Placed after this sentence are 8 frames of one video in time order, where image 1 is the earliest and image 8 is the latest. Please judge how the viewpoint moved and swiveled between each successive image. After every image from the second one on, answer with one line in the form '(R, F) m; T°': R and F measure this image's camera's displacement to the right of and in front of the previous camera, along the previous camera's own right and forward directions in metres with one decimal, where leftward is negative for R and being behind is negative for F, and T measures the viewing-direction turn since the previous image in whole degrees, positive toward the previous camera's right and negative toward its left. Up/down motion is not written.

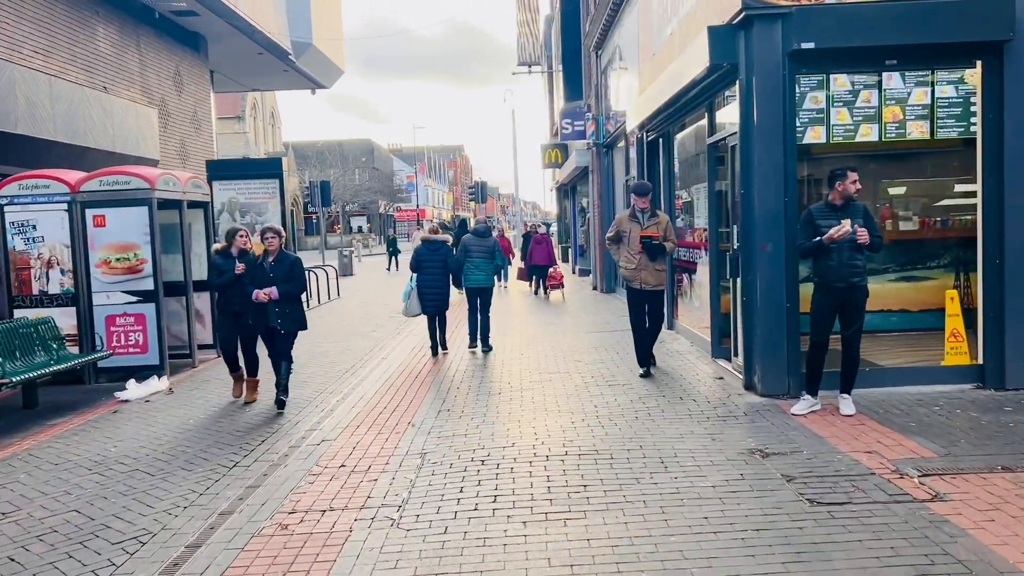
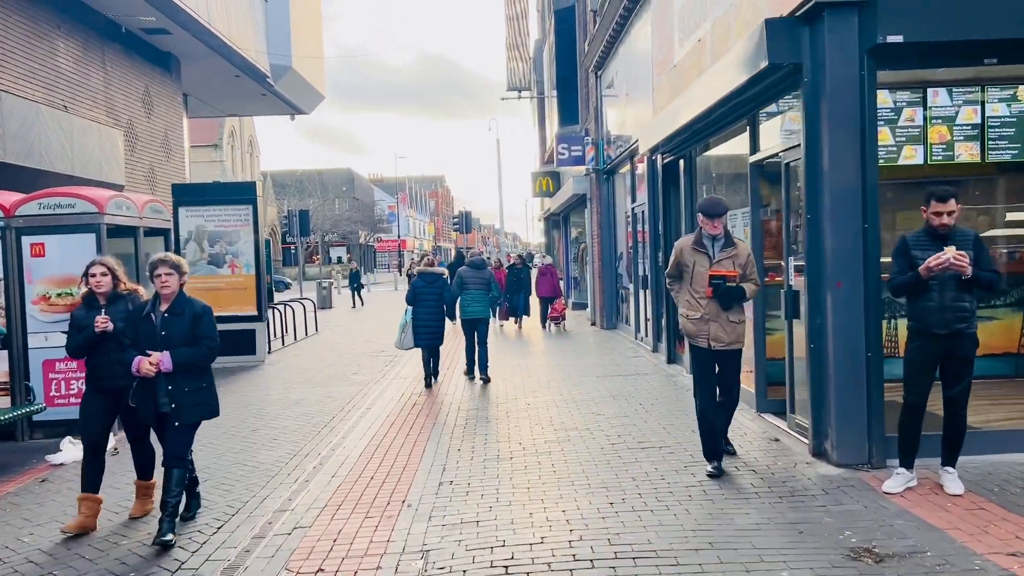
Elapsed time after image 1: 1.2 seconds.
(-0.3, +1.2) m; +1°
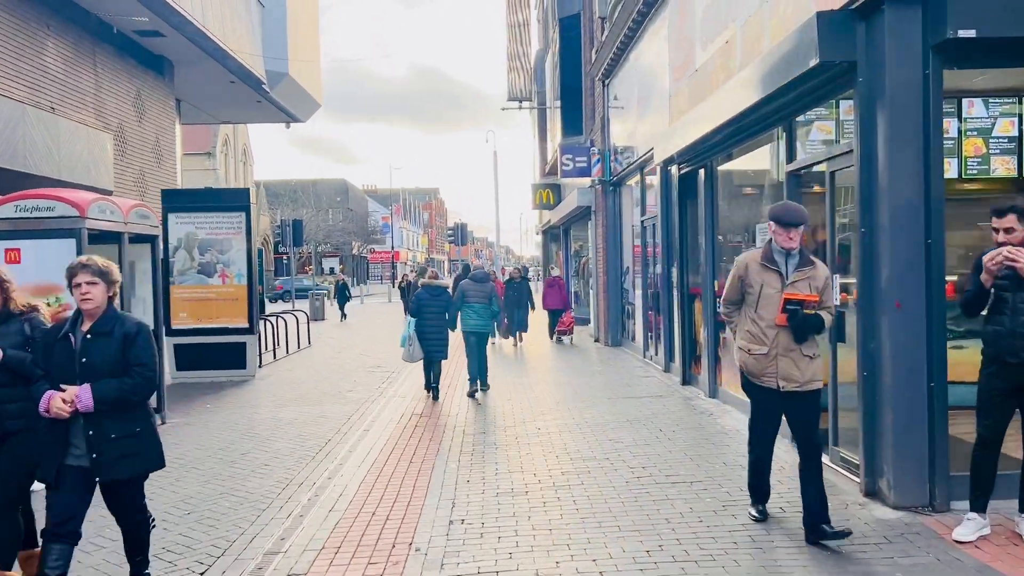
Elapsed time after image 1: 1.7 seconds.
(-0.2, +0.6) m; +1°
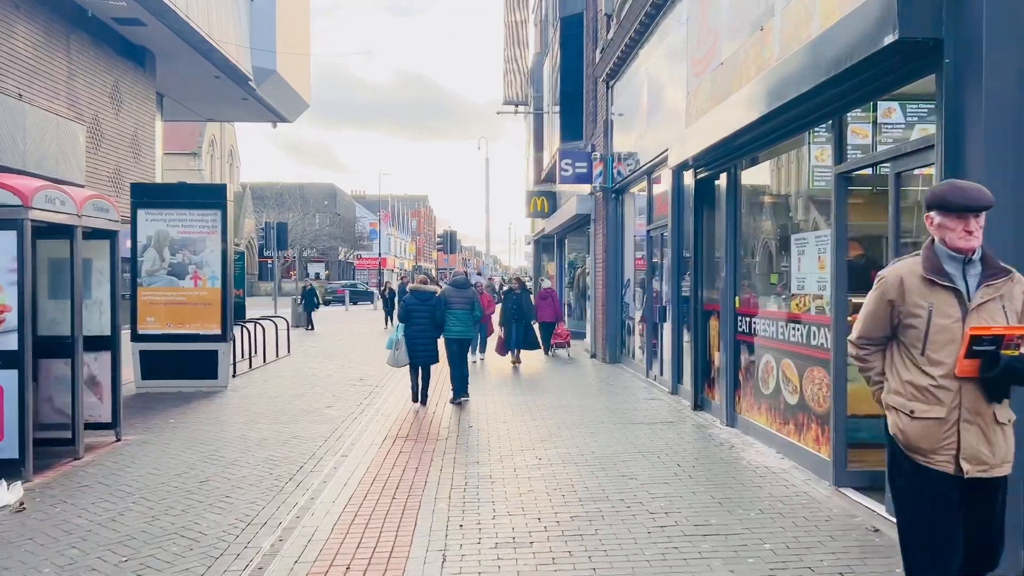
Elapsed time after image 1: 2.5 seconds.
(-0.1, +0.9) m; +1°
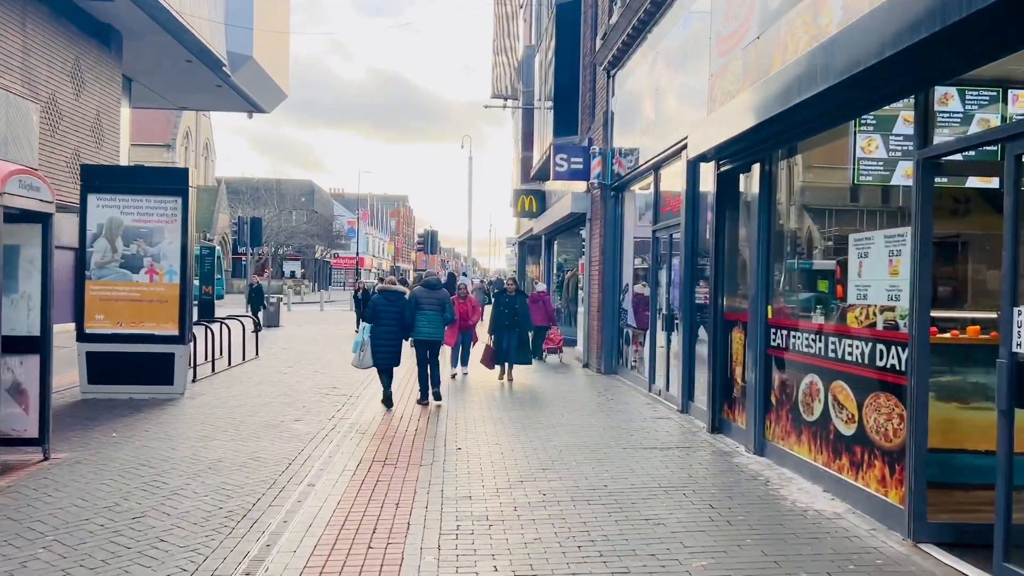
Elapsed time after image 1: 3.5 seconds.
(-0.2, +1.1) m; +2°
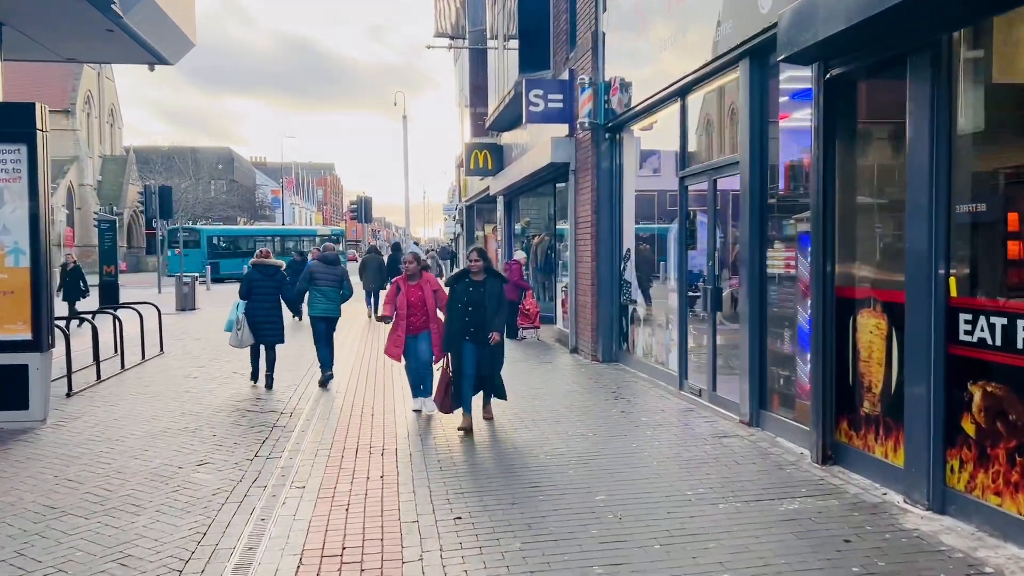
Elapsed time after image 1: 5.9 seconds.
(-0.5, +2.8) m; +5°
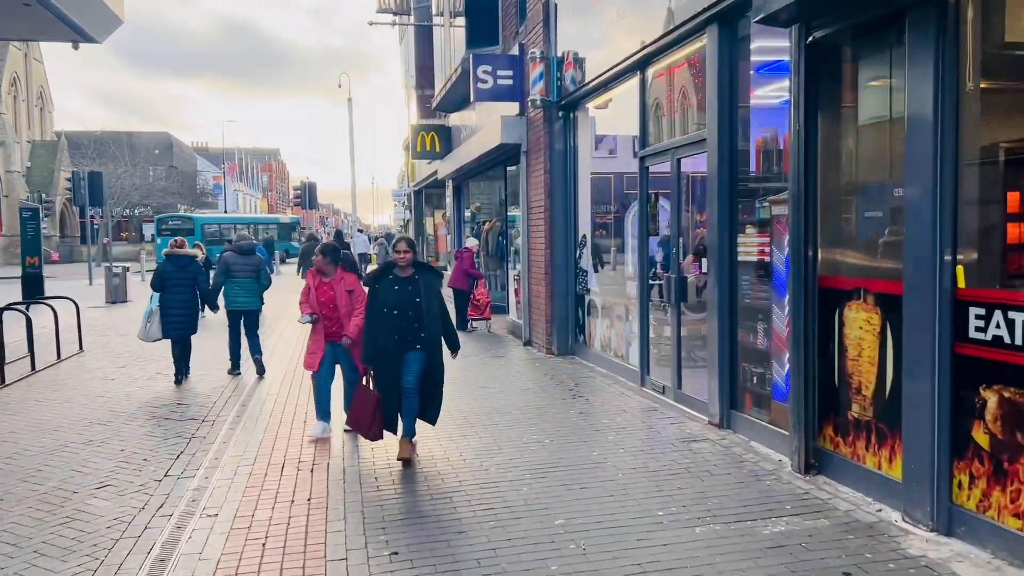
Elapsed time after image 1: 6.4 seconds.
(0.0, +0.7) m; +3°
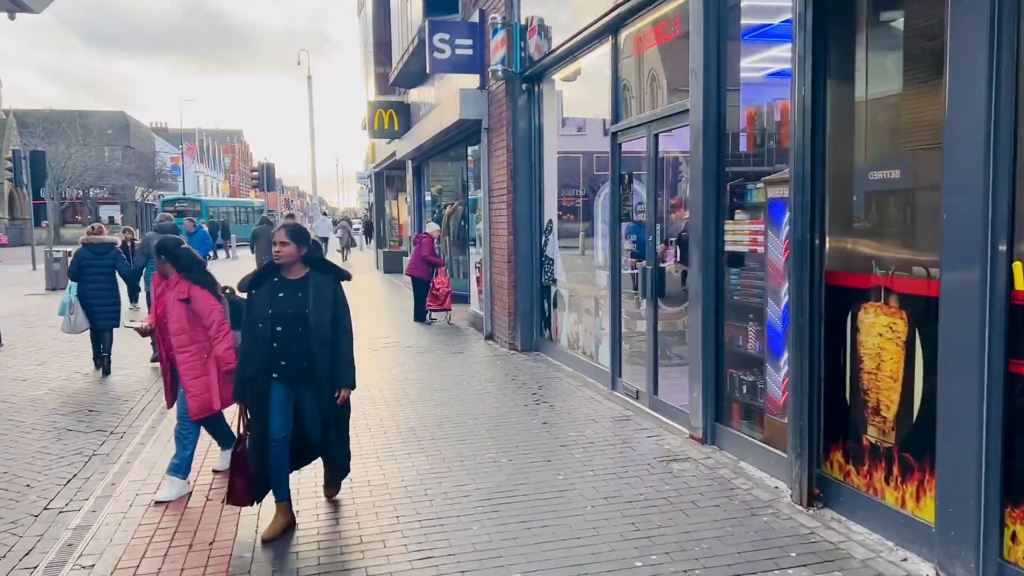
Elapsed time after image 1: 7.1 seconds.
(+0.1, +0.9) m; +2°
